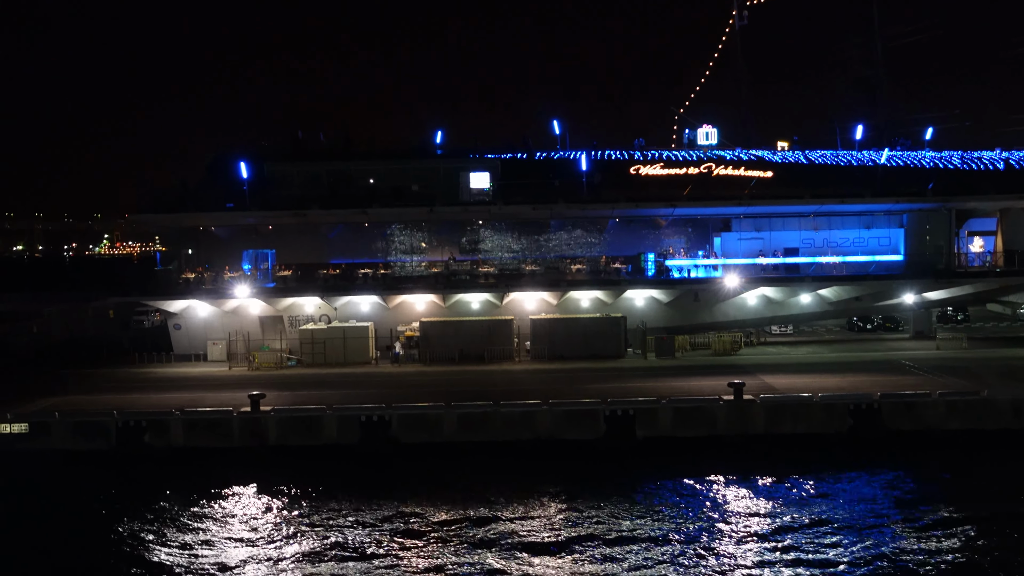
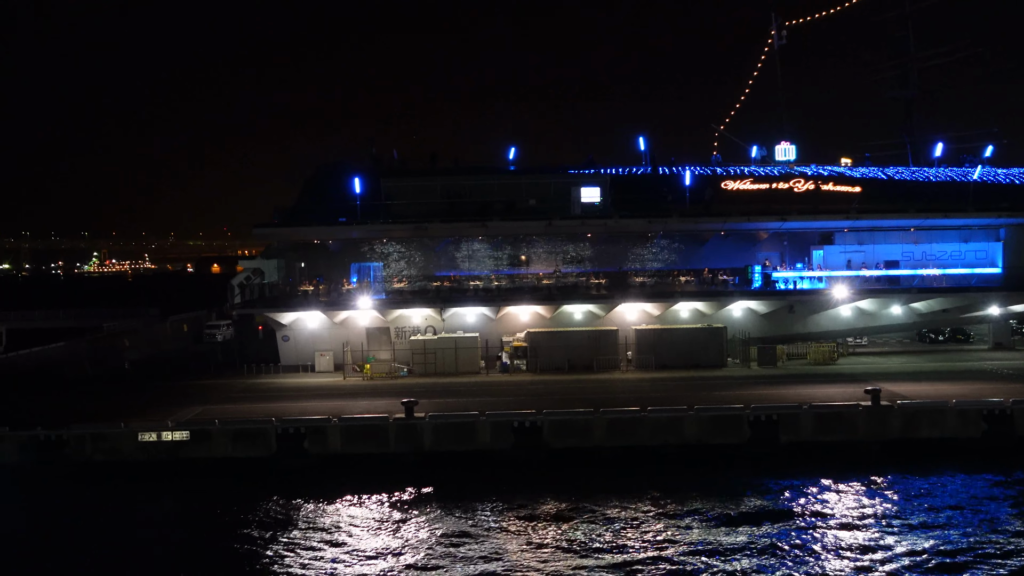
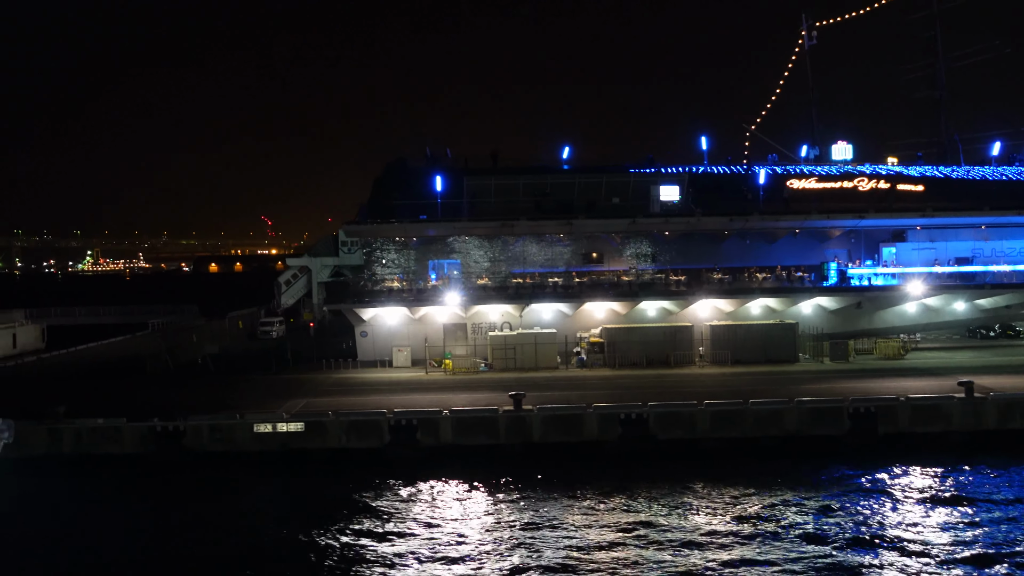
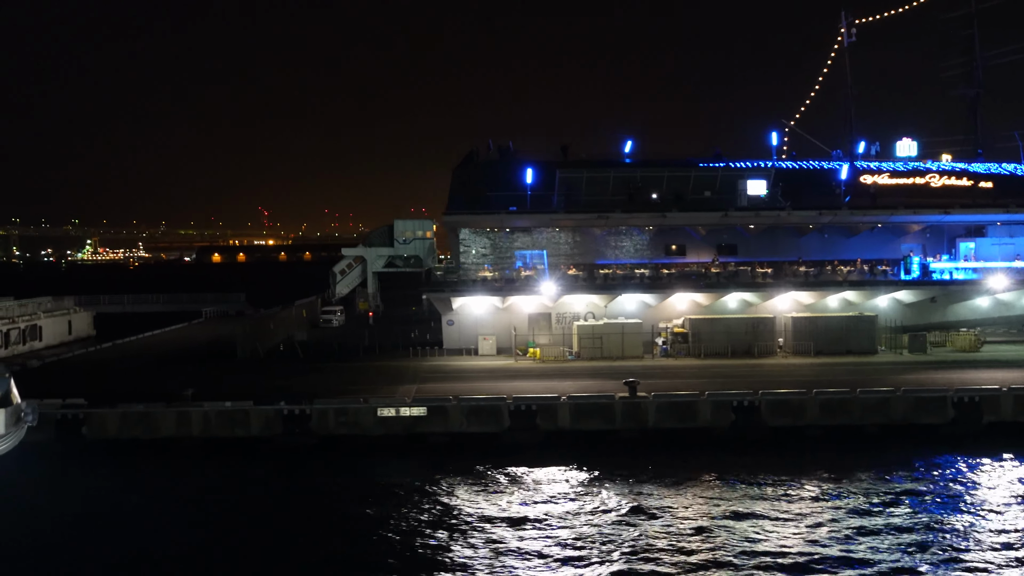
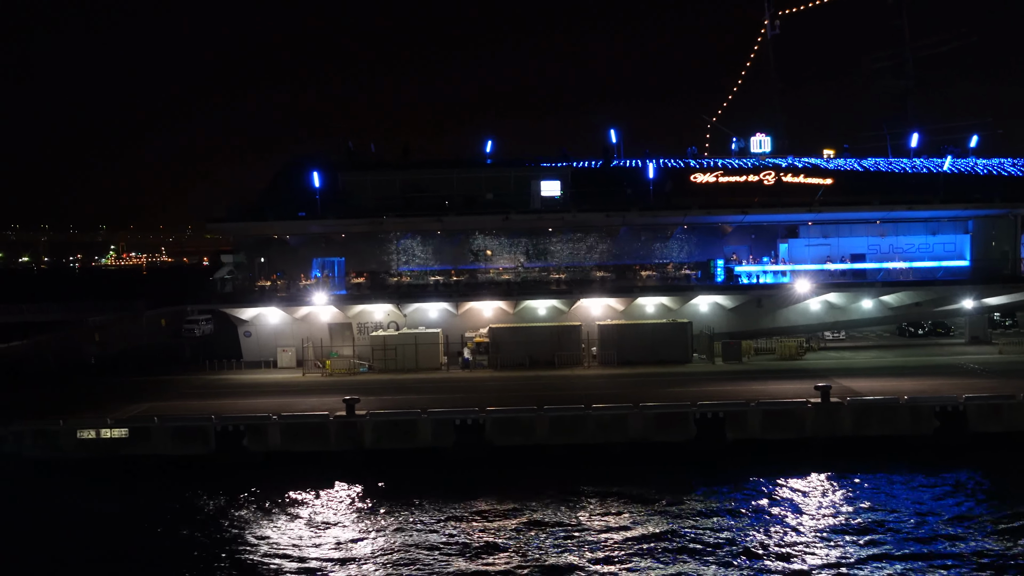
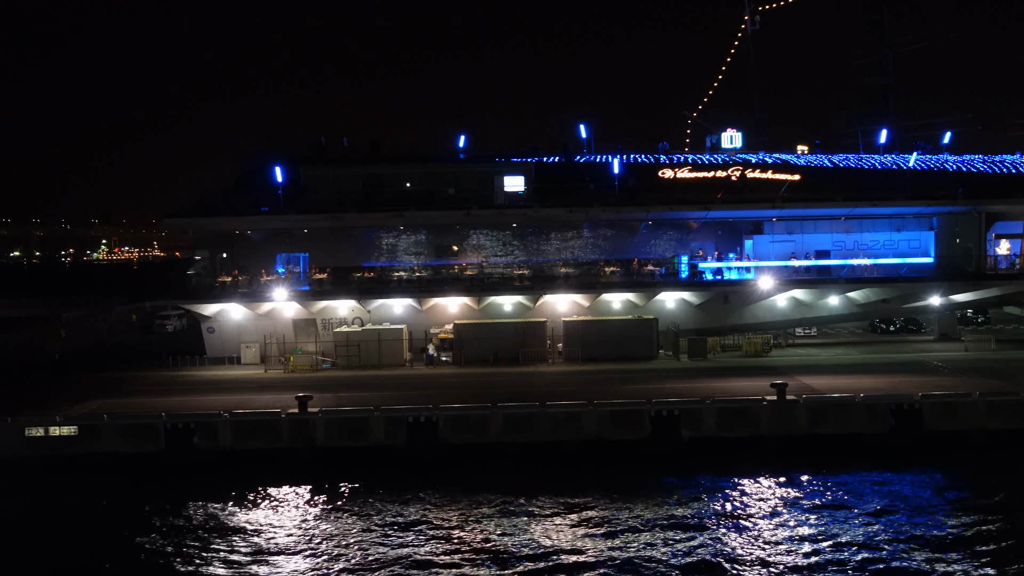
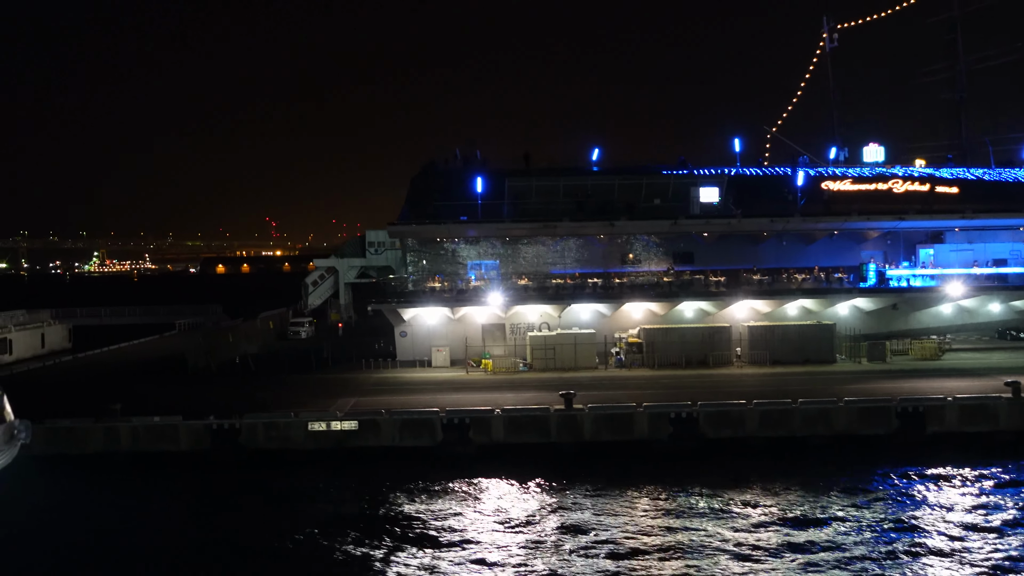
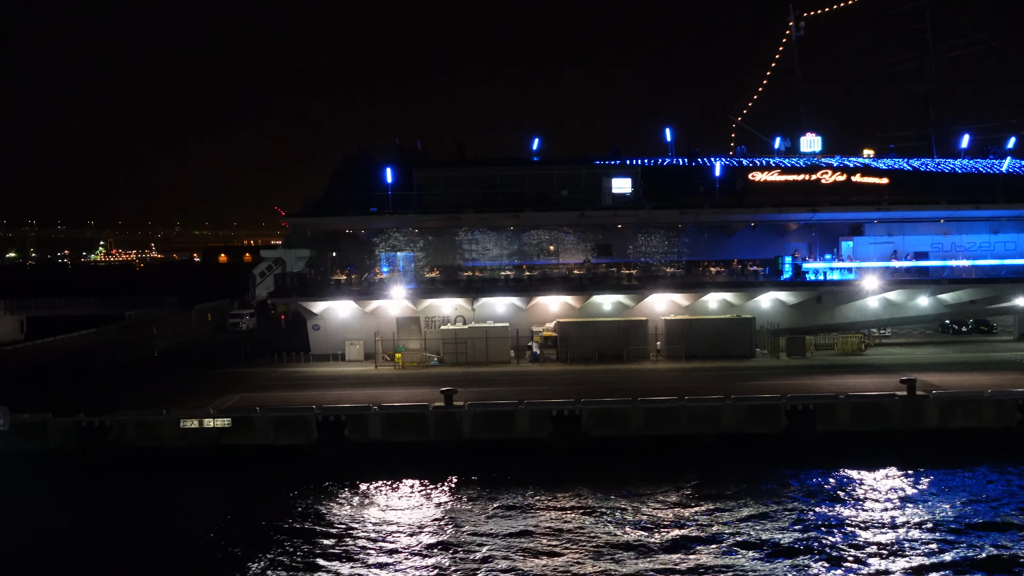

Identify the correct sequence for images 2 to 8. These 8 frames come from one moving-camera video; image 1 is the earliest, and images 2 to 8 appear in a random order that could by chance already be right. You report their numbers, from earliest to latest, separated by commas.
6, 5, 2, 8, 3, 7, 4
